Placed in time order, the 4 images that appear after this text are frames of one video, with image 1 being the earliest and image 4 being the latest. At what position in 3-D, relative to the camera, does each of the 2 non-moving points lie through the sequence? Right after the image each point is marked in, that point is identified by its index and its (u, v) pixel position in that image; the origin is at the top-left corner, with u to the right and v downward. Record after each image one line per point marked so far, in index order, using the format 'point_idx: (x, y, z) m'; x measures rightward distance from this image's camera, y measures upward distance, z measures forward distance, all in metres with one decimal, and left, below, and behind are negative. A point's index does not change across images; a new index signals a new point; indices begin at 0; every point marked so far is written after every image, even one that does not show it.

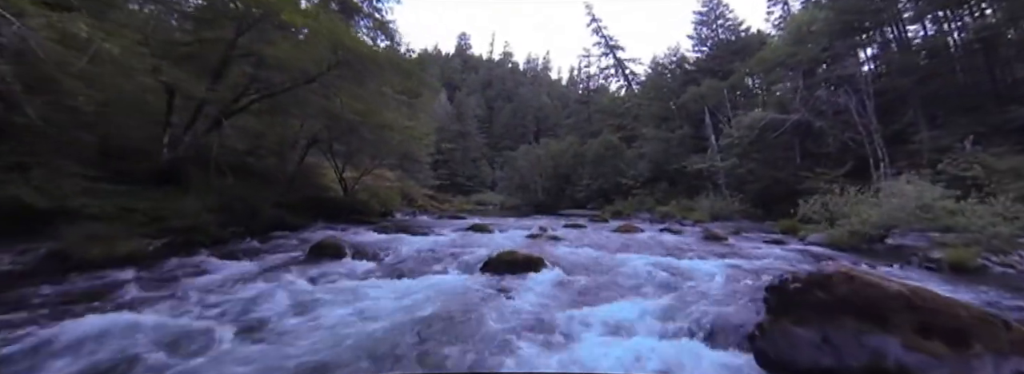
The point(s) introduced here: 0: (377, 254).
0: (-2.8, -1.4, +7.7) m
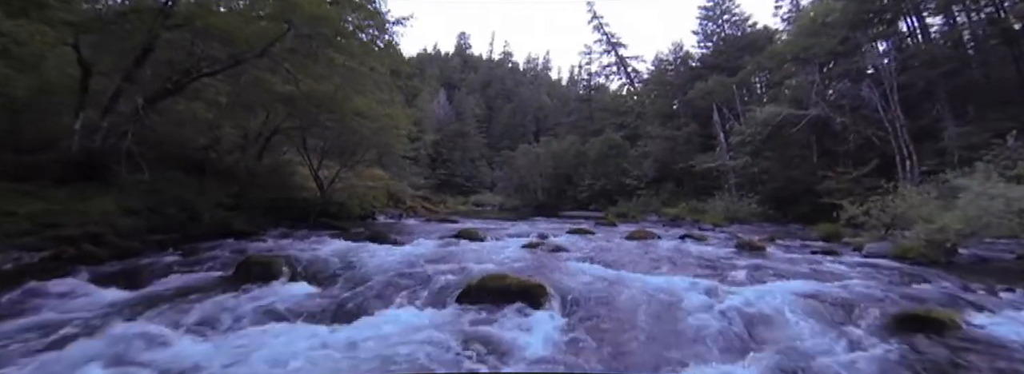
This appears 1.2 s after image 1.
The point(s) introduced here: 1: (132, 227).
0: (-2.9, -1.3, +5.8) m
1: (-7.2, -0.8, +7.2) m
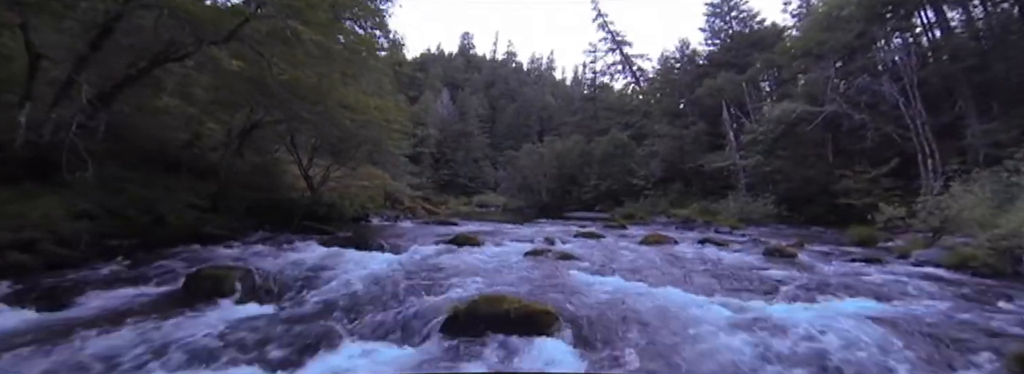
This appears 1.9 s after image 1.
0: (-2.9, -1.3, +4.9) m
1: (-7.2, -0.8, +6.3) m
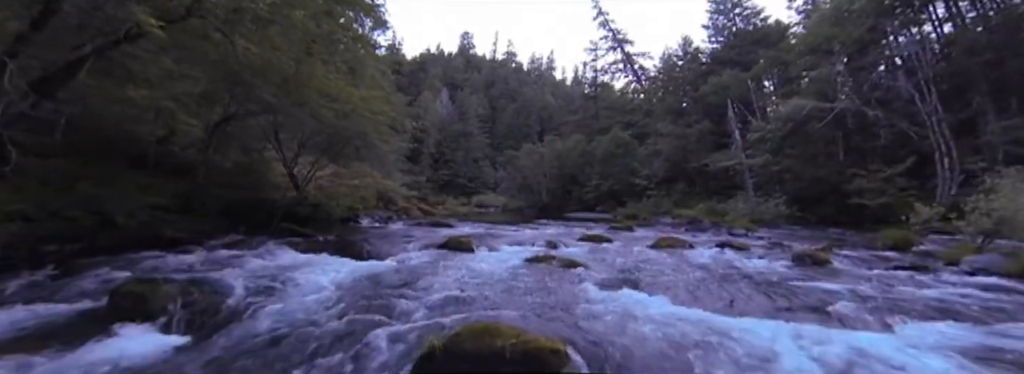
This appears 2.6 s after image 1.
0: (-2.9, -1.3, +4.0) m
1: (-7.2, -0.7, +5.4) m
